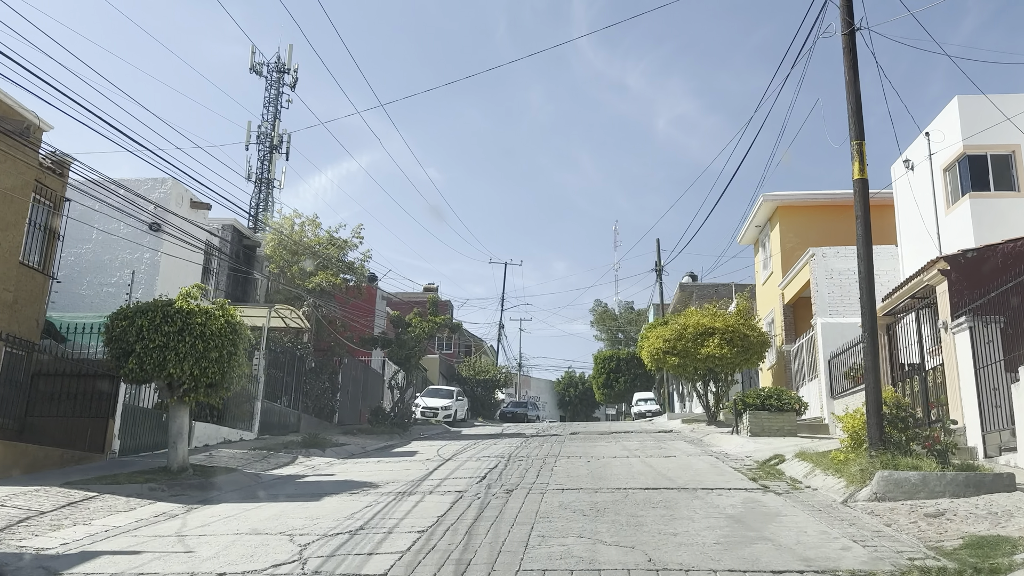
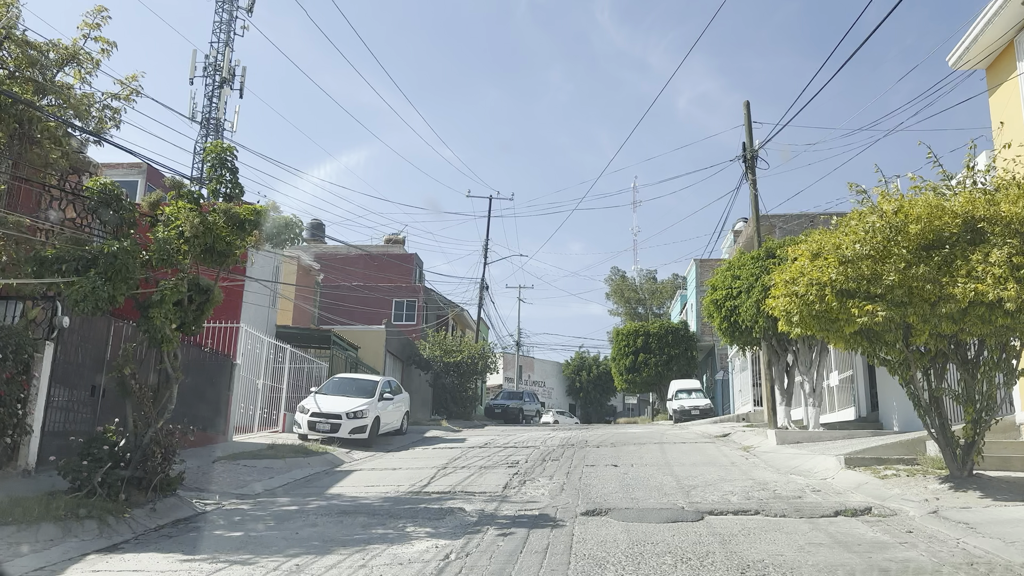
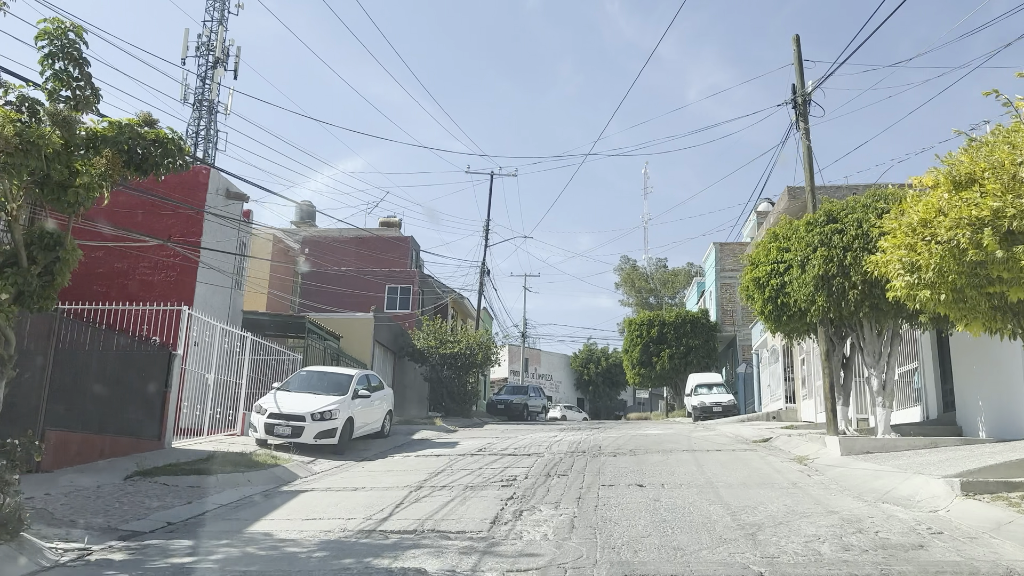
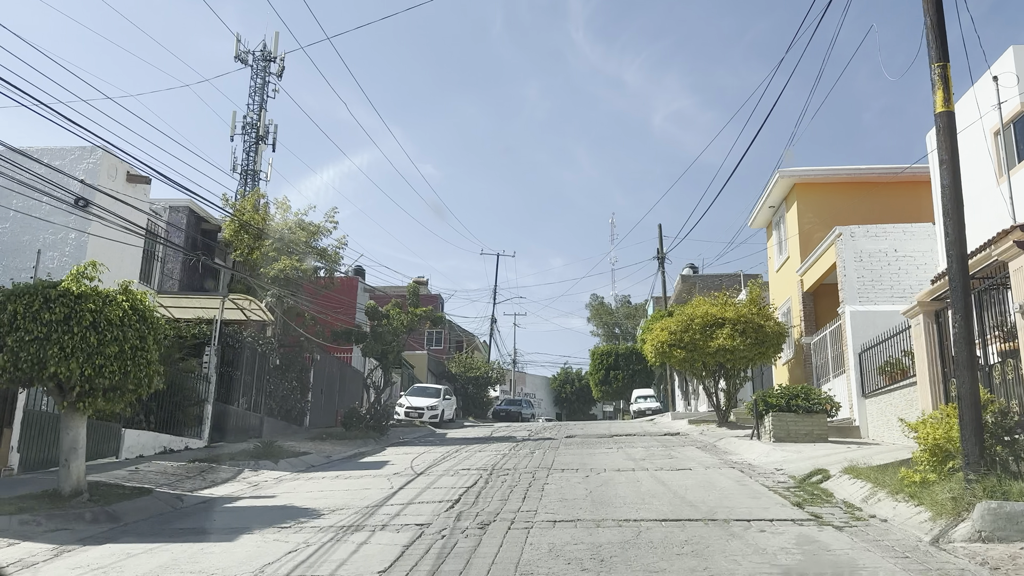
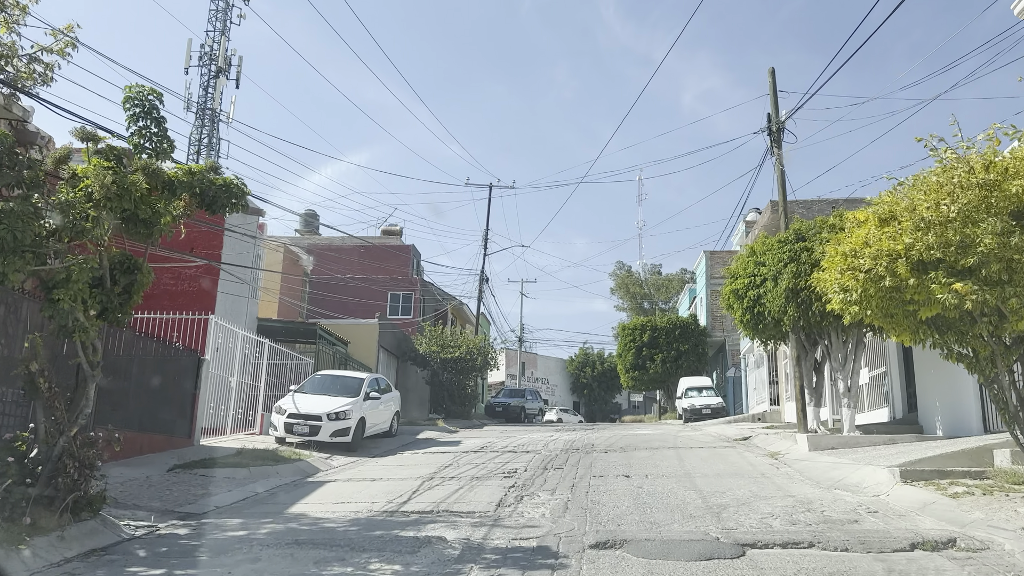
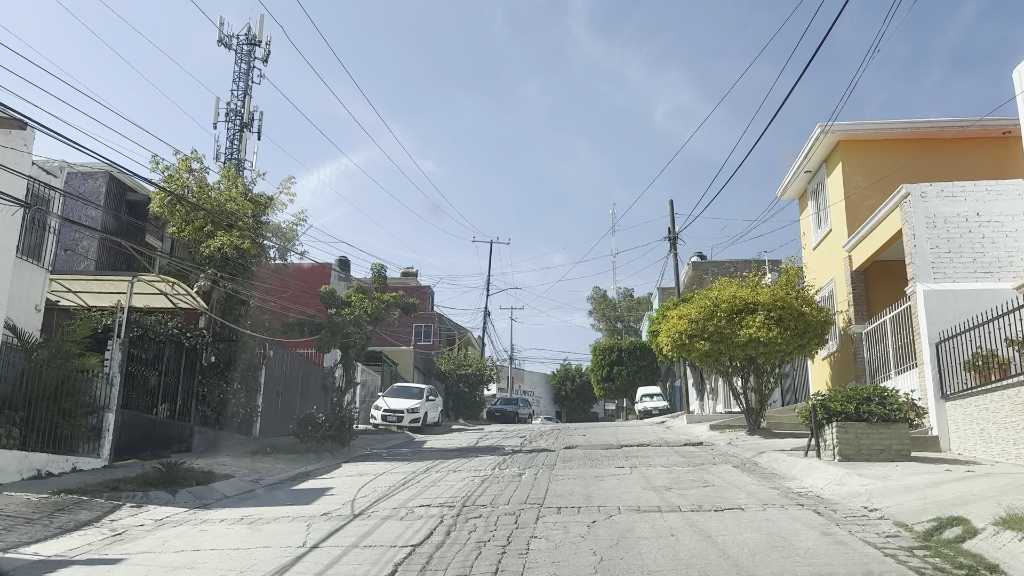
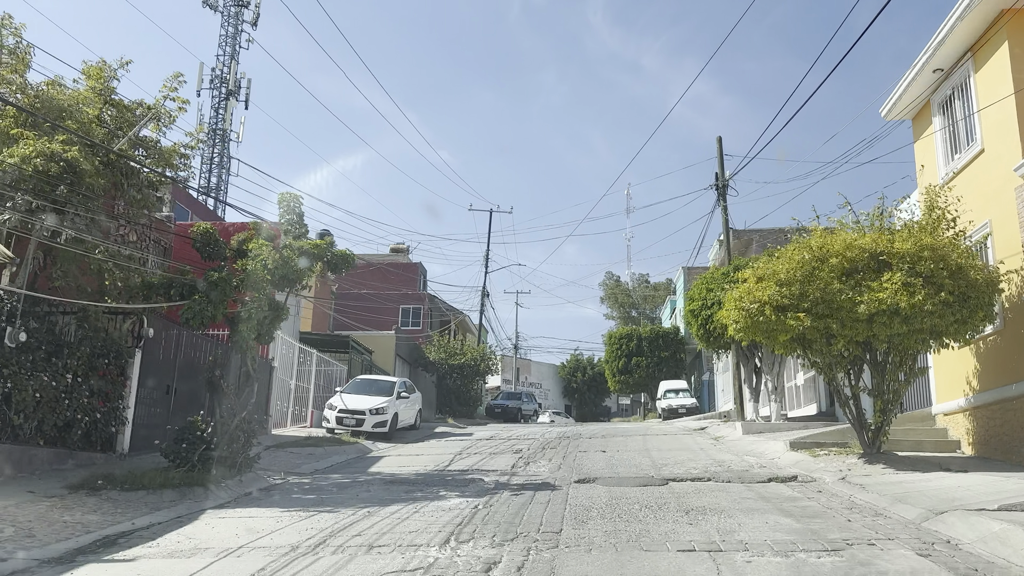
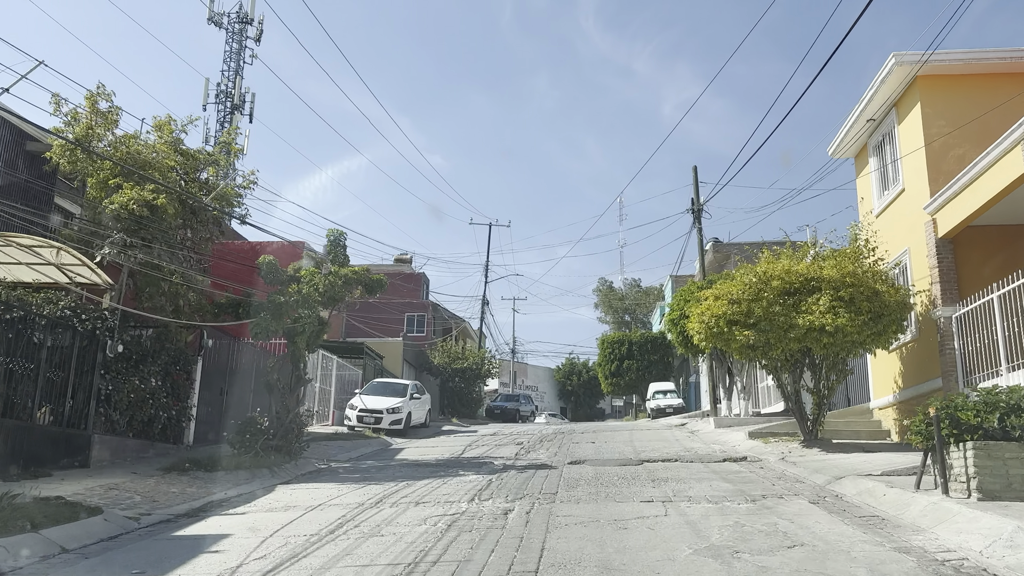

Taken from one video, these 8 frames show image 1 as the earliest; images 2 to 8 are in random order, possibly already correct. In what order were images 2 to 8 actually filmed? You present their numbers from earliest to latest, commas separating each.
4, 6, 8, 7, 2, 5, 3
